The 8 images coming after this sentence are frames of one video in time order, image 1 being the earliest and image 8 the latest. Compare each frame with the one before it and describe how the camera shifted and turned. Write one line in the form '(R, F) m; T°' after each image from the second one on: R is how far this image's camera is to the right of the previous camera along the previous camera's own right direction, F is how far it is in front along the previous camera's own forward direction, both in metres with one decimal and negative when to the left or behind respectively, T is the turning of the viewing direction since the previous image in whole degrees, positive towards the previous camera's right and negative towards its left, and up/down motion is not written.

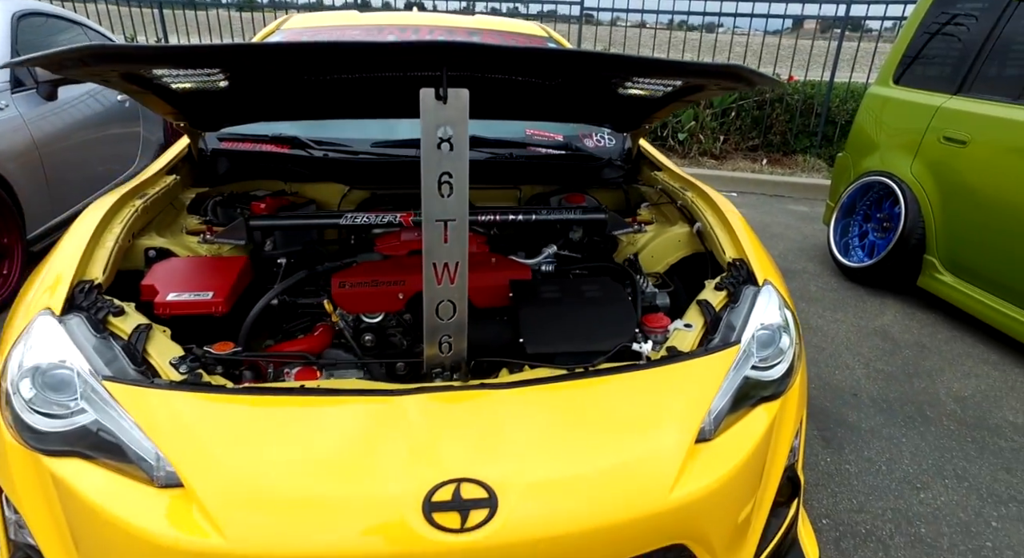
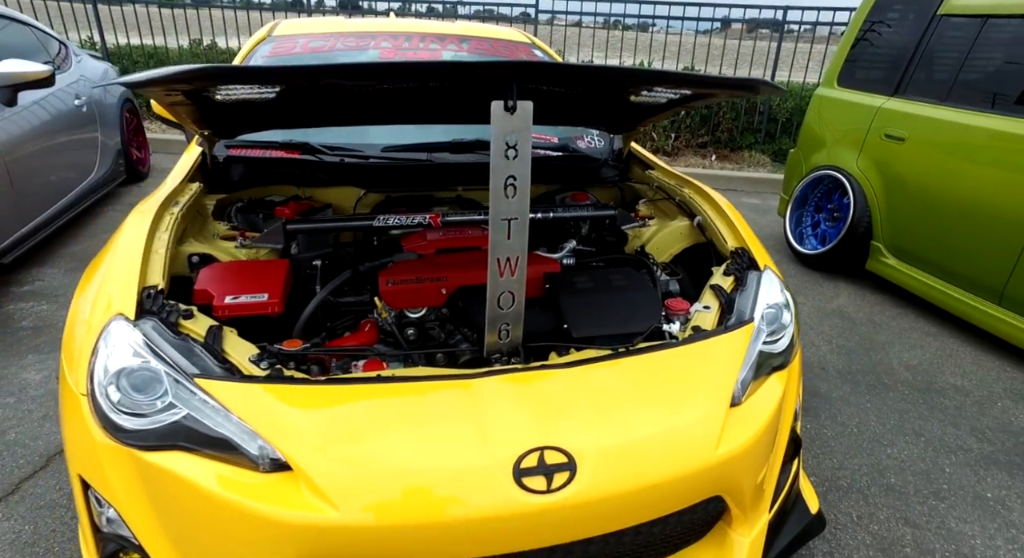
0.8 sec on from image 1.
(-0.3, -0.1) m; +5°
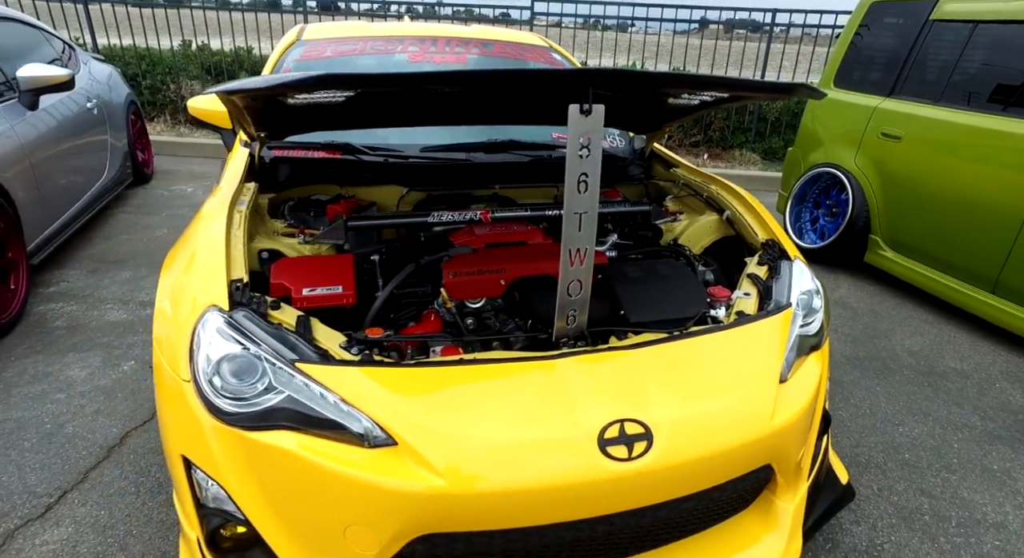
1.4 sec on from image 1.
(-0.2, -0.1) m; +2°
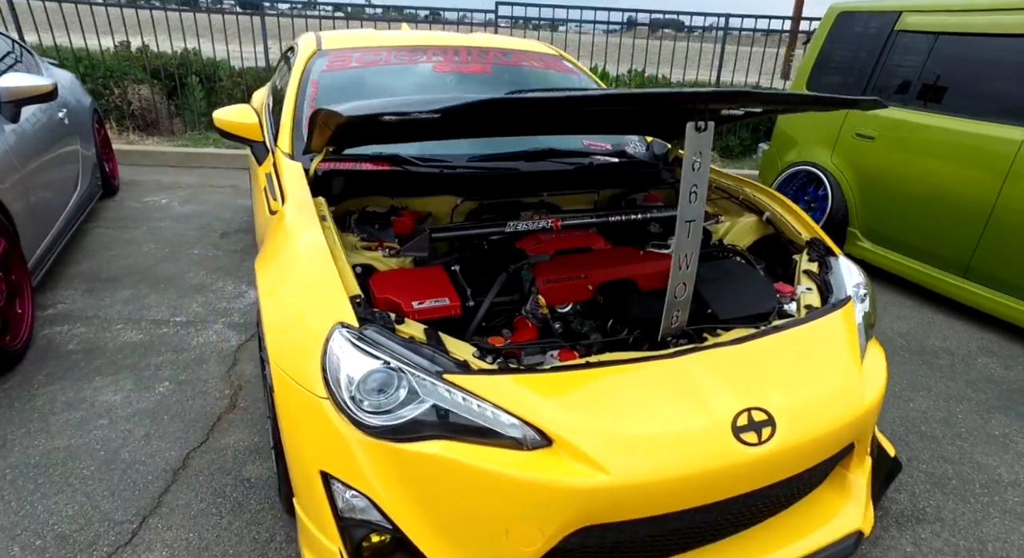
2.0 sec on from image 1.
(-0.5, -0.1) m; +6°
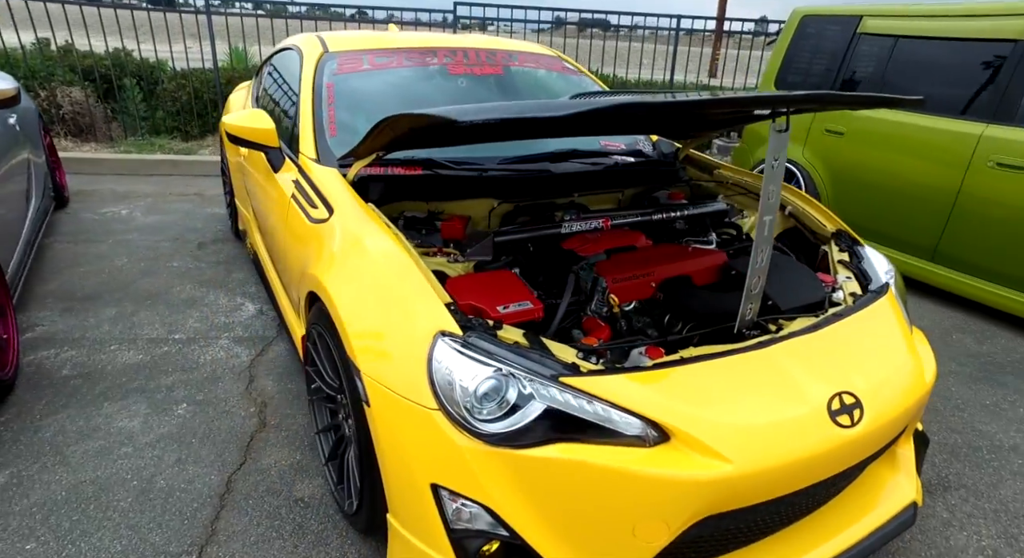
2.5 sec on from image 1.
(-0.4, 0.0) m; +6°
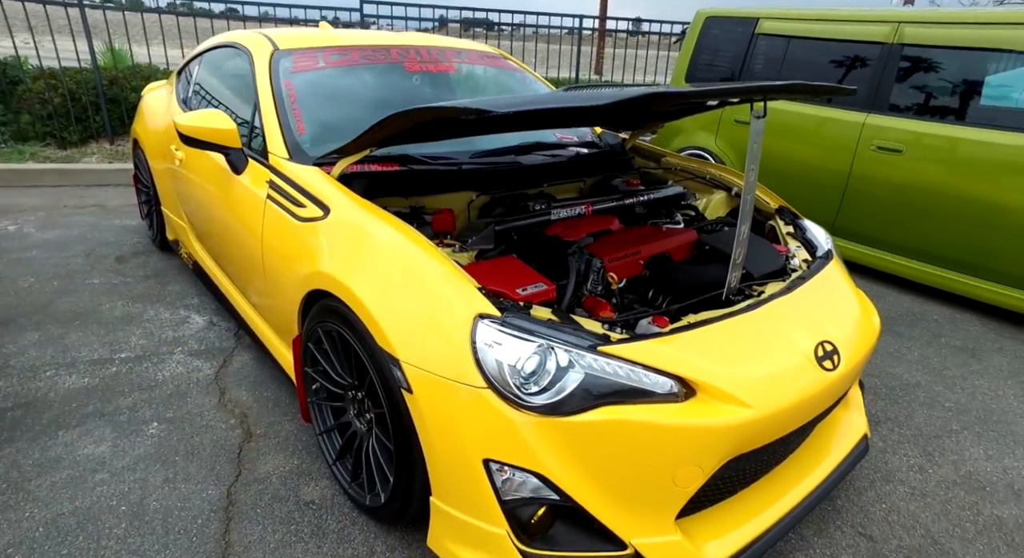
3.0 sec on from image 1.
(-0.3, -0.1) m; +10°
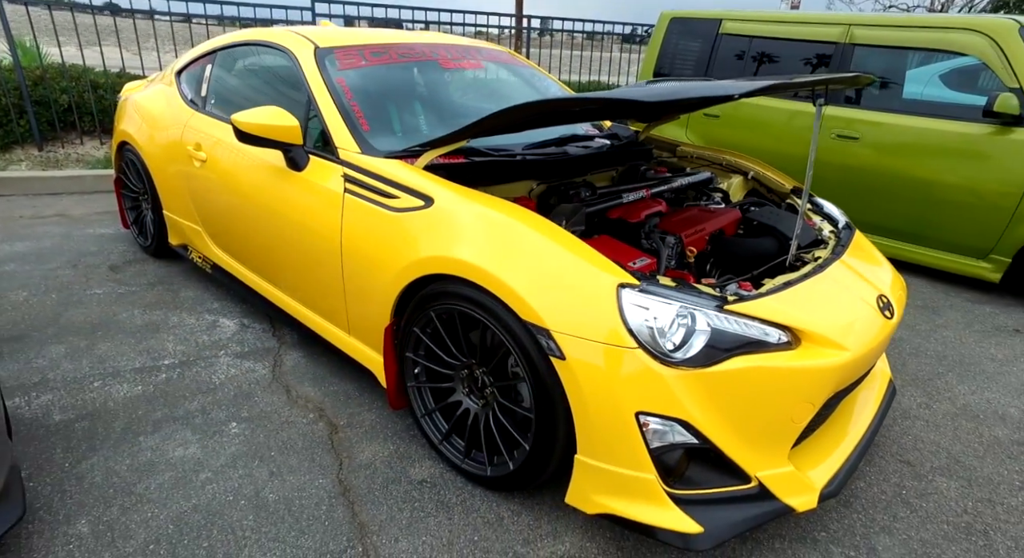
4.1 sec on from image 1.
(-0.6, -0.1) m; +8°
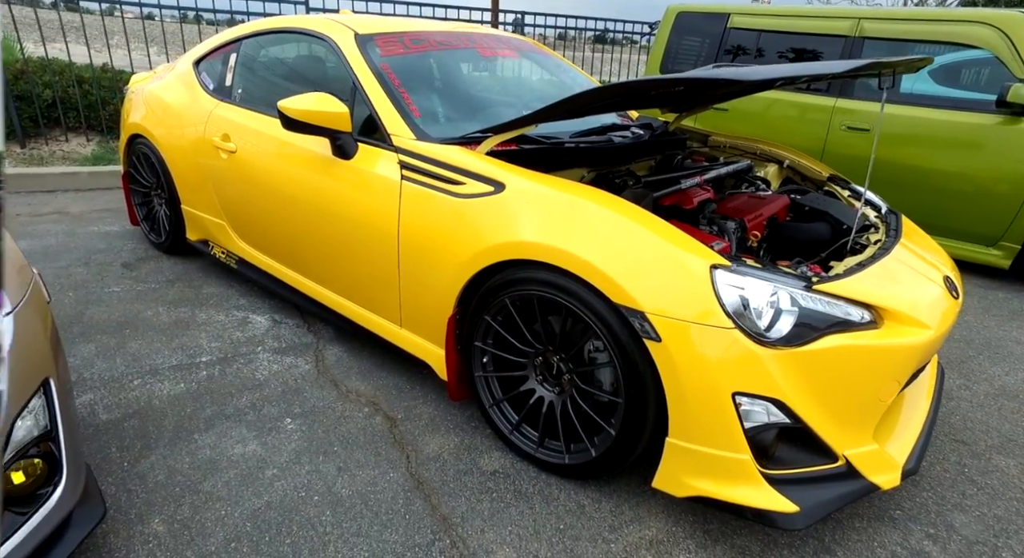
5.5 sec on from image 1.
(-0.3, 0.0) m; +2°
